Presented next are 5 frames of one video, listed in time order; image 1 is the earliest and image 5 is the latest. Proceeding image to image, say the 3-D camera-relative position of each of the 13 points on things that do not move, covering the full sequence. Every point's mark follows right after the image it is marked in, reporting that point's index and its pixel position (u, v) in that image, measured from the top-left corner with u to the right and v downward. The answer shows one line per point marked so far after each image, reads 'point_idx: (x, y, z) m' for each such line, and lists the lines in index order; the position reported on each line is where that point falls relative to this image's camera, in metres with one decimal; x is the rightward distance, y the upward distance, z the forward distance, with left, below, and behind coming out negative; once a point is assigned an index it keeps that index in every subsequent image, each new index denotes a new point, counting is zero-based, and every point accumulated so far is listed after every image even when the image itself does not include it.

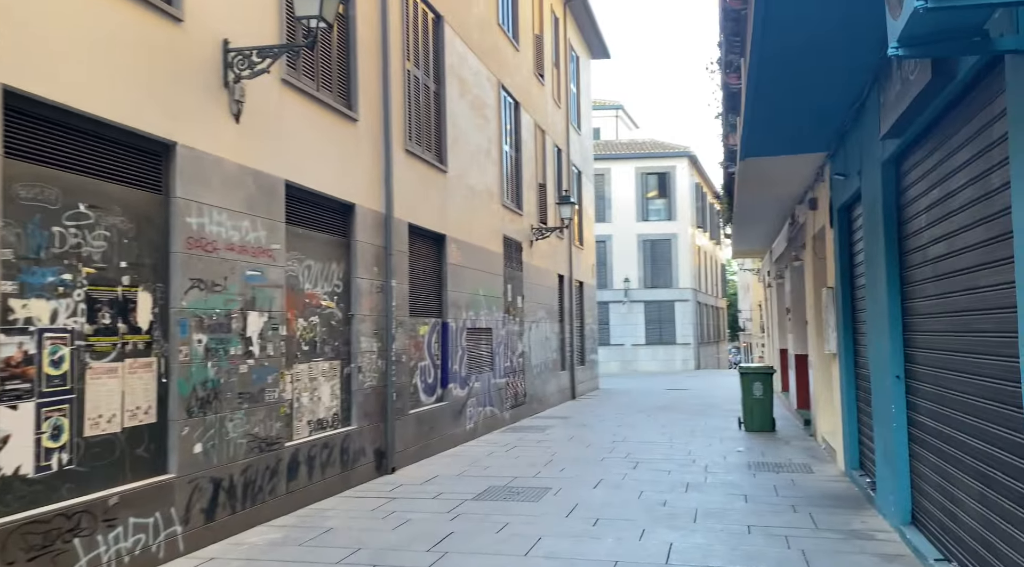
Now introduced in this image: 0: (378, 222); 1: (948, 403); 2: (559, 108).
0: (-1.5, +0.7, +9.2) m
1: (+2.8, -0.8, +5.3) m
2: (+1.1, +4.3, +20.0) m
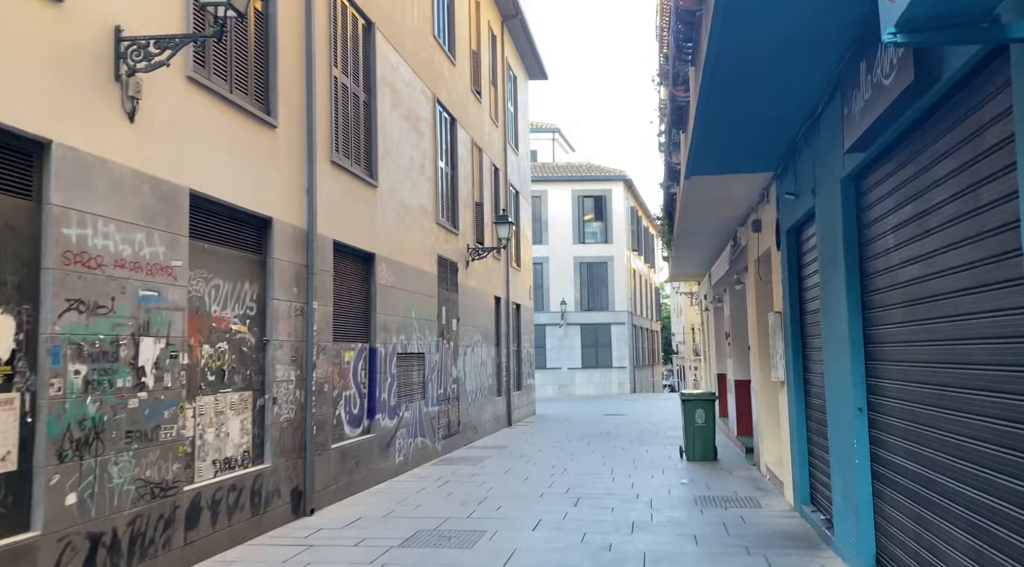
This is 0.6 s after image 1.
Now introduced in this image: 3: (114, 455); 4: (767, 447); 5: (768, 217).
0: (-2.2, +0.5, +8.4) m
1: (+2.4, -0.9, +4.8) m
2: (-0.4, +3.7, +19.5) m
3: (-2.6, -1.1, +5.4) m
4: (+3.4, -2.2, +10.8) m
5: (+3.0, +0.8, +9.5) m
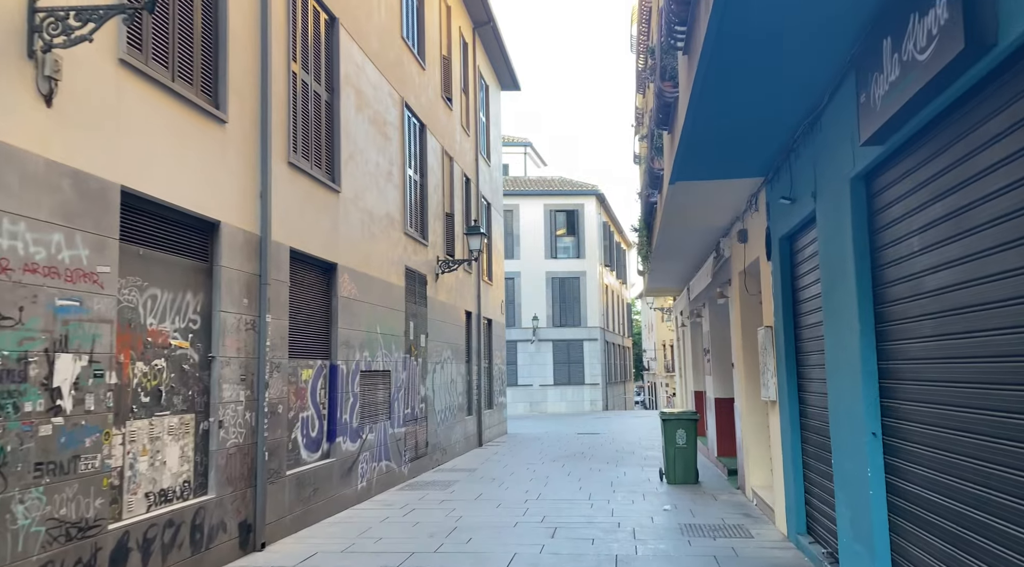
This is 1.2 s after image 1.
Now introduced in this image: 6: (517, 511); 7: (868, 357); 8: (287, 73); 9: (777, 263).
0: (-2.5, +0.4, +7.7) m
1: (+2.3, -1.0, +4.2) m
2: (-1.0, +3.4, +18.8) m
3: (-2.8, -1.2, +4.6) m
4: (+3.0, -2.3, +10.2) m
5: (+2.7, +0.6, +9.0) m
6: (+0.1, -2.7, +9.8) m
7: (+2.2, -0.5, +5.2) m
8: (-2.4, +2.2, +8.7) m
9: (+2.6, +0.2, +7.9) m
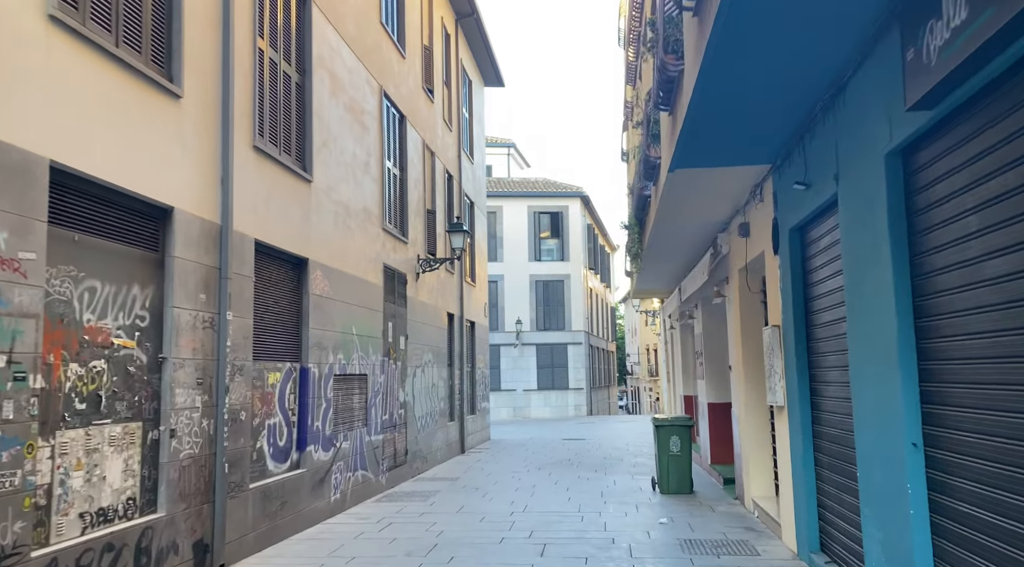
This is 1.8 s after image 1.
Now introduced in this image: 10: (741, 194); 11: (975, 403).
0: (-2.6, +0.4, +6.9) m
1: (+2.2, -0.9, +3.6) m
2: (-1.4, +3.4, +18.1) m
3: (-2.8, -1.1, +3.9) m
4: (+2.8, -2.3, +9.6) m
5: (+2.5, +0.7, +8.4) m
6: (-0.1, -2.7, +9.1) m
7: (+2.2, -0.4, +4.5) m
8: (-2.5, +2.3, +8.0) m
9: (+2.4, +0.2, +7.3) m
10: (+2.5, +1.0, +8.8) m
11: (+2.3, -0.6, +4.0) m
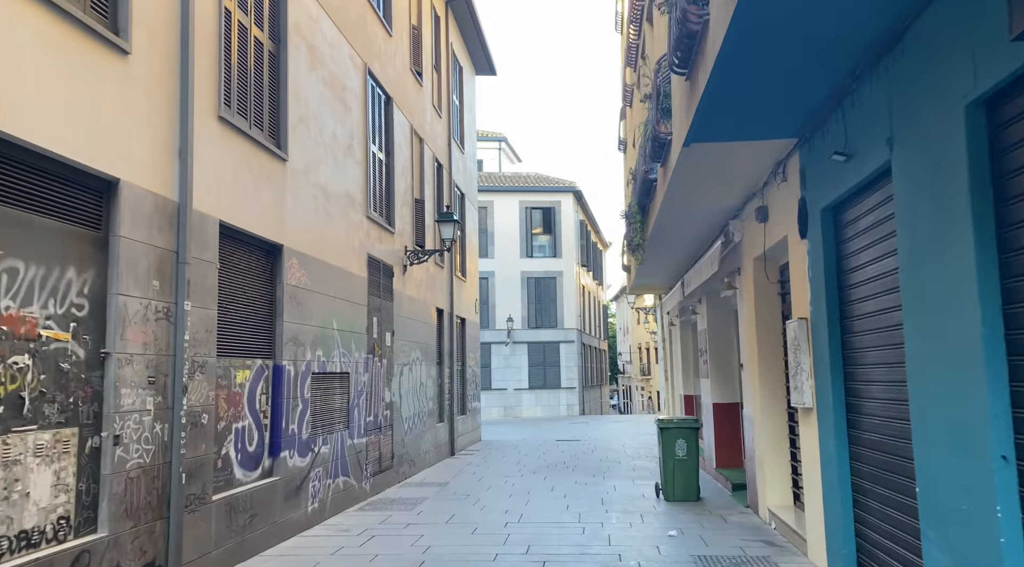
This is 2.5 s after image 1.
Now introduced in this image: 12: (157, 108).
0: (-2.6, +0.5, +6.1) m
1: (+2.3, -0.8, +2.8) m
2: (-1.5, +3.5, +17.3) m
3: (-2.8, -1.0, +3.0) m
4: (+2.8, -2.2, +8.8) m
5: (+2.5, +0.8, +7.6) m
6: (-0.2, -2.6, +8.2) m
7: (+2.2, -0.3, +3.7) m
8: (-2.6, +2.4, +7.1) m
9: (+2.4, +0.3, +6.5) m
10: (+2.4, +1.1, +8.0) m
11: (+2.3, -0.5, +3.2) m
12: (-2.6, +1.3, +6.1) m
